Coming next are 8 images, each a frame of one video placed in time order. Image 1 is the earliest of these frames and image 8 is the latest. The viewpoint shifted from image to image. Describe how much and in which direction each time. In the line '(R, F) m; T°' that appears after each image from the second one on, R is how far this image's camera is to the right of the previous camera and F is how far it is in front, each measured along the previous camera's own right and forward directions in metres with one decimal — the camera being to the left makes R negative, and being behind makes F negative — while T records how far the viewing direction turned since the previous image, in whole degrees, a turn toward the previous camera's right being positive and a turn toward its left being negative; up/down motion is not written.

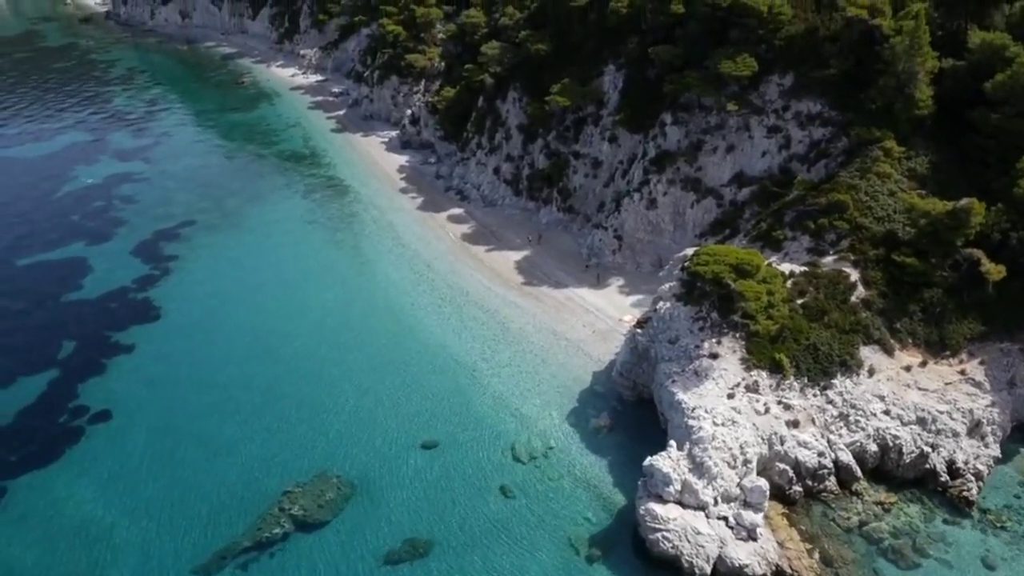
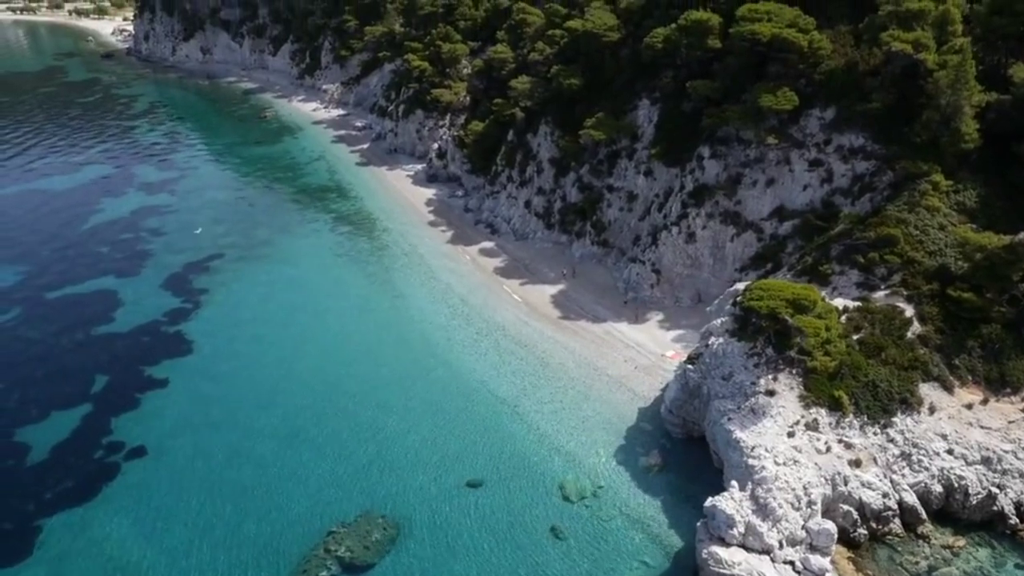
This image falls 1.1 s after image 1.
(-1.9, +0.5) m; 0°
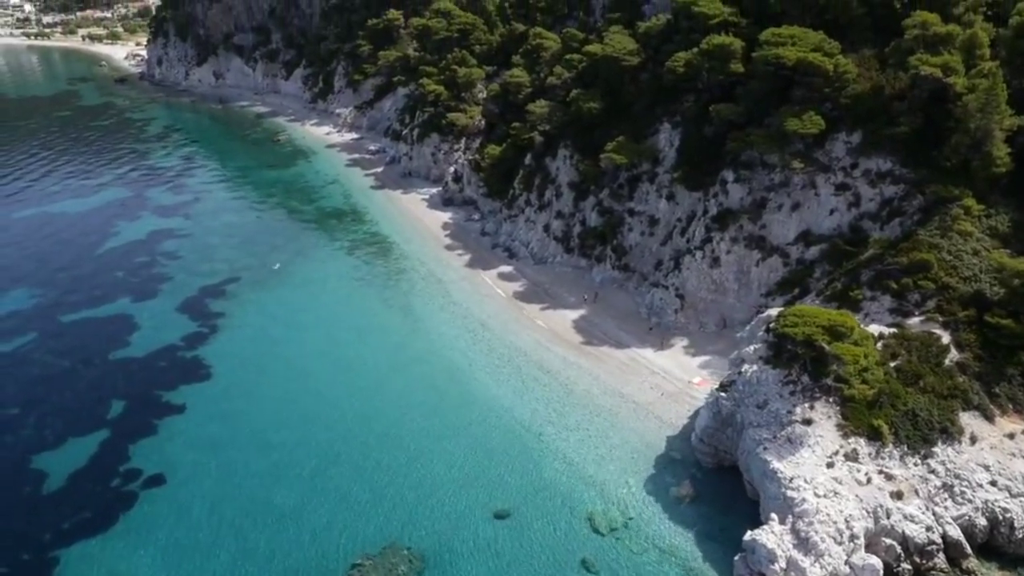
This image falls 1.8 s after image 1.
(-1.0, +0.5) m; 0°
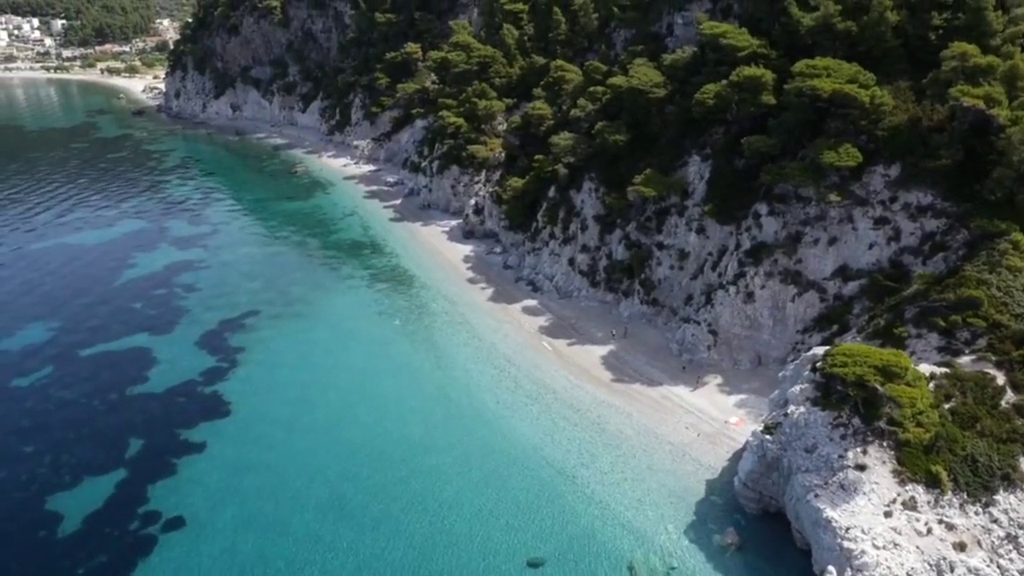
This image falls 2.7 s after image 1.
(-1.1, +1.0) m; -1°
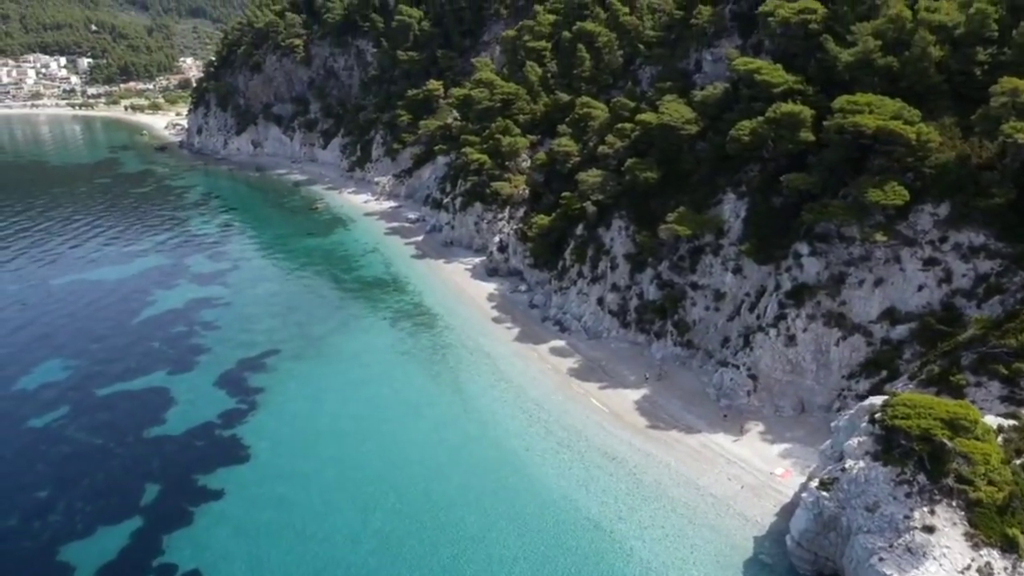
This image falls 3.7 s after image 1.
(-0.9, +1.4) m; -1°
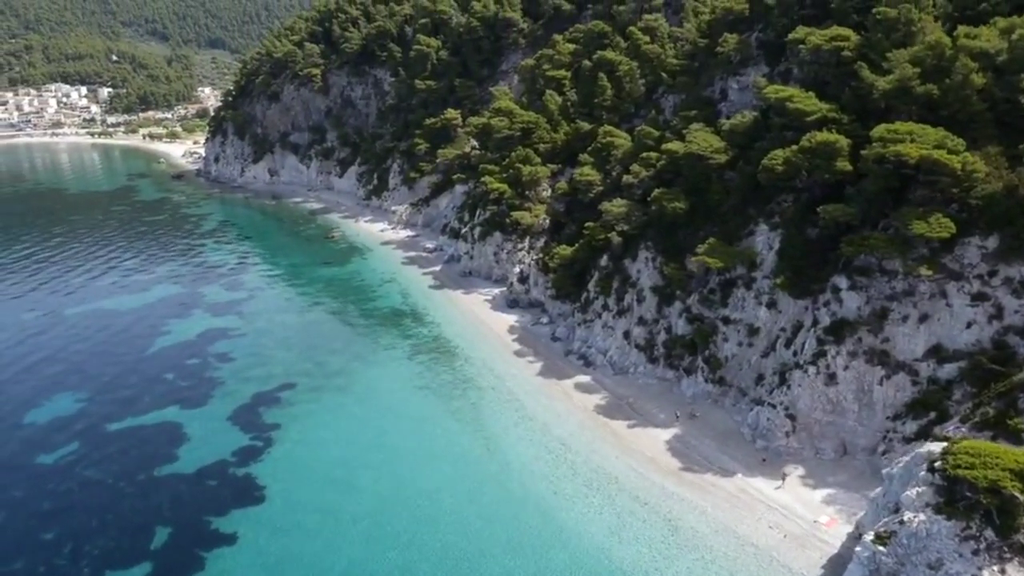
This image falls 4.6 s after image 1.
(-0.8, +1.5) m; -1°
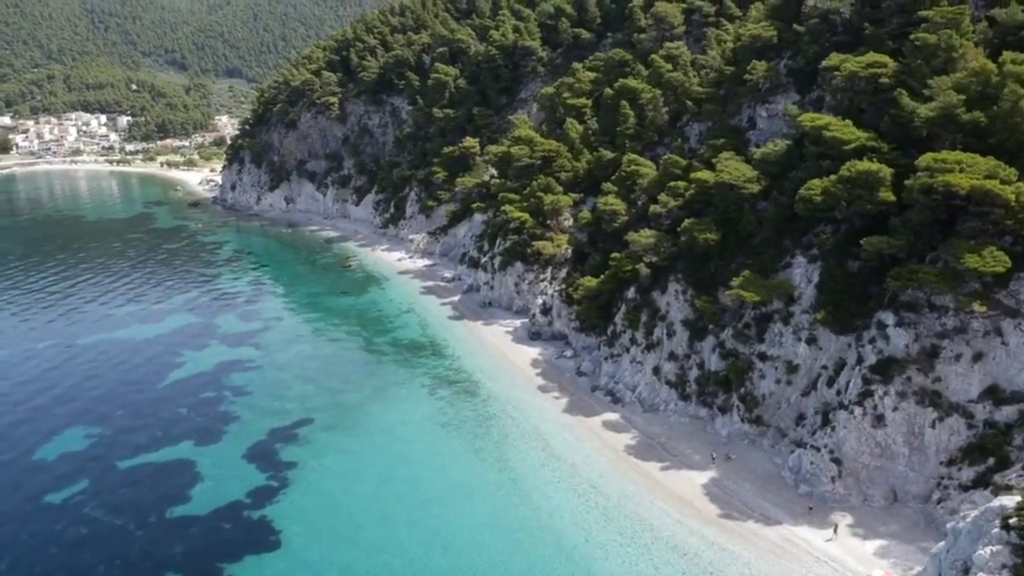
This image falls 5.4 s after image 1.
(-0.9, +1.6) m; -1°
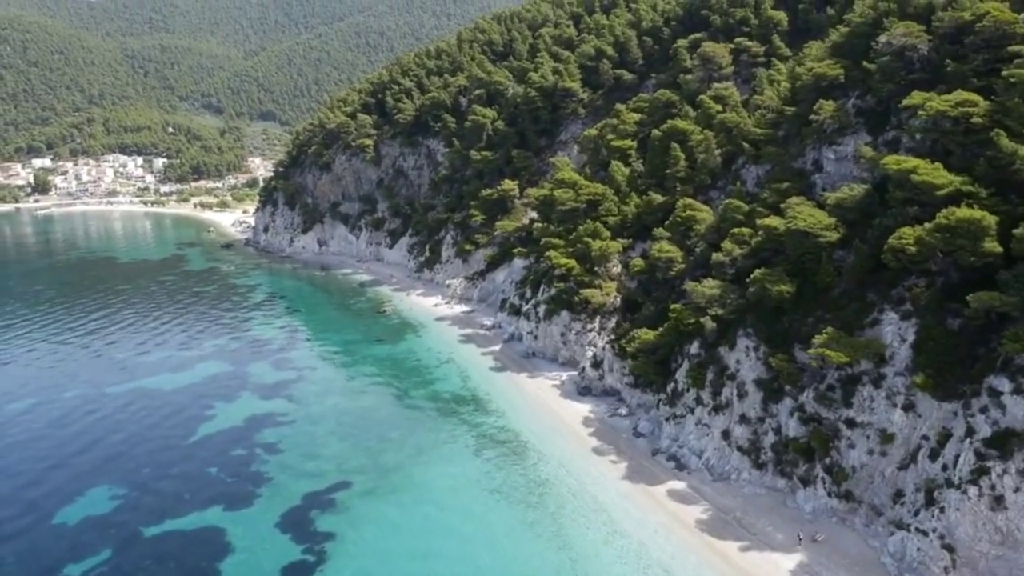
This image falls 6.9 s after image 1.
(-1.8, +3.4) m; -2°
